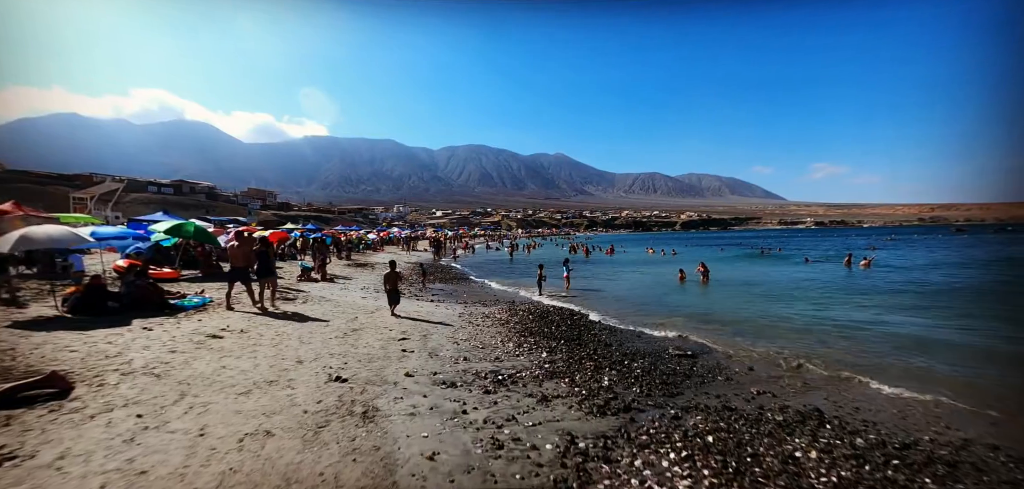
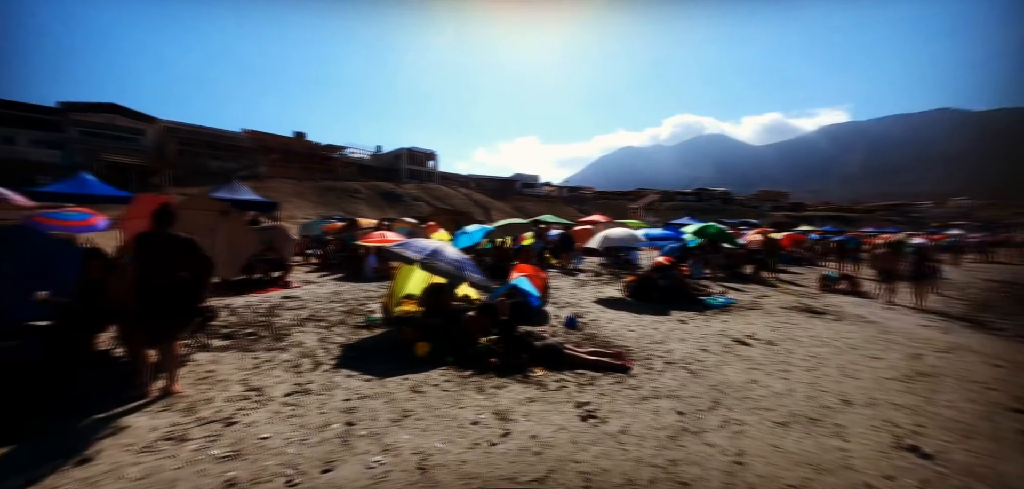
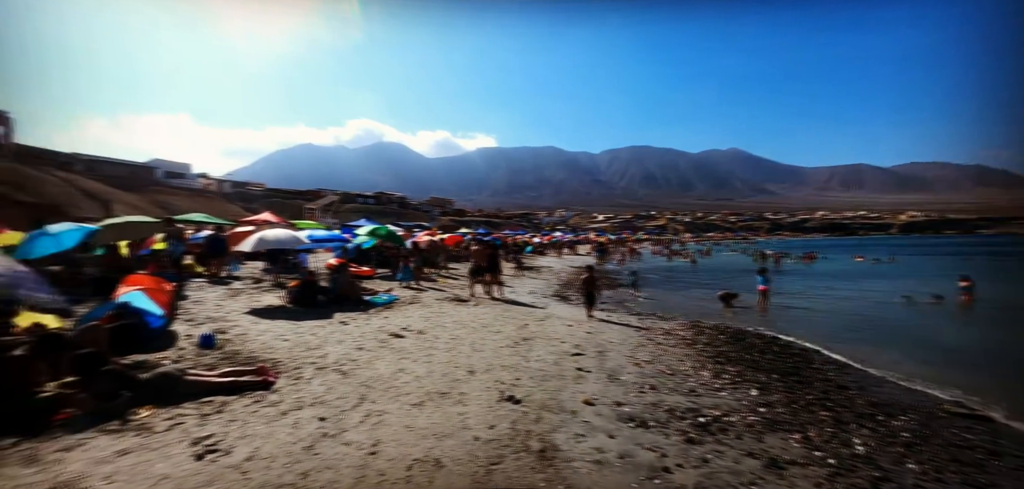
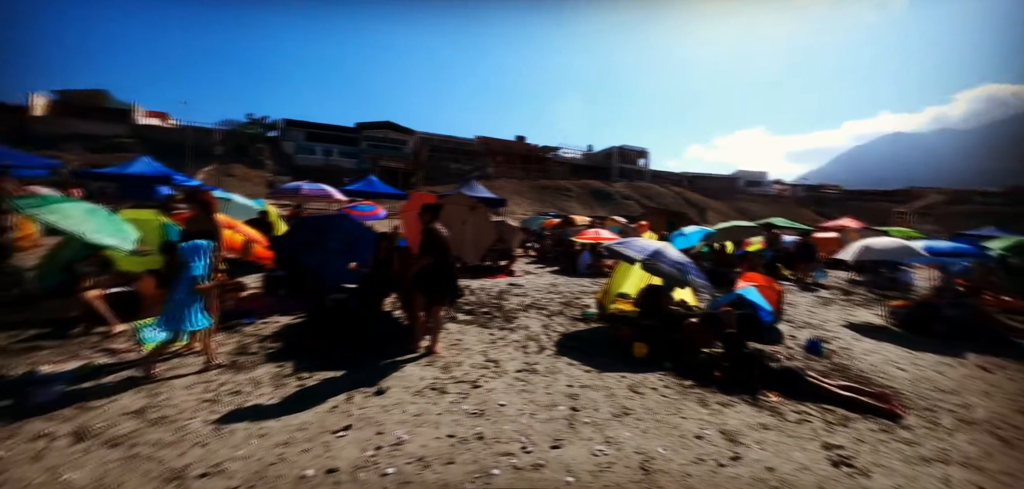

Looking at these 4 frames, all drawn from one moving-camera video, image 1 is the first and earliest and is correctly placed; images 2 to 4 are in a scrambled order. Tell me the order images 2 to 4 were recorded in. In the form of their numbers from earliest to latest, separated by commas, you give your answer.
3, 2, 4
